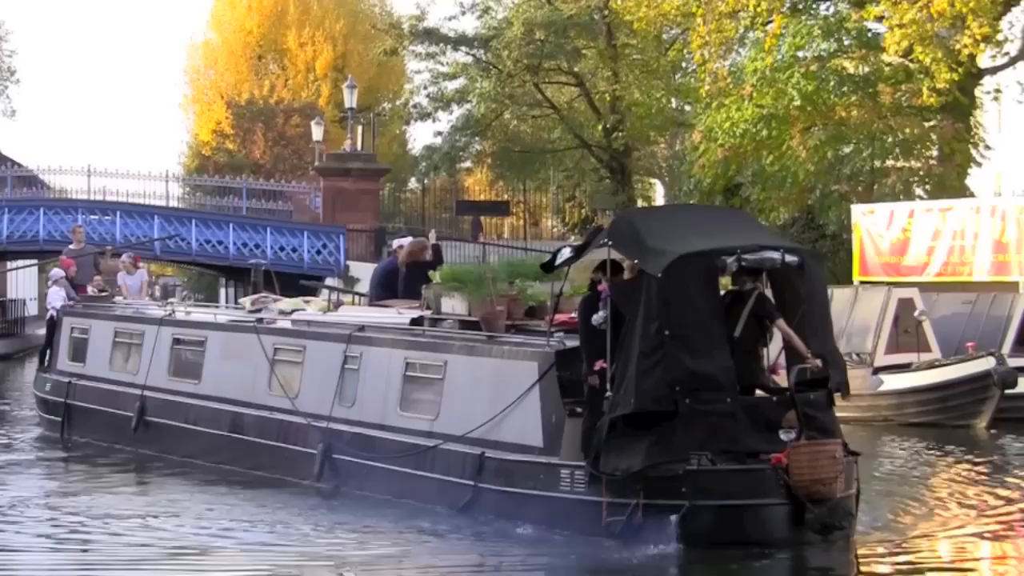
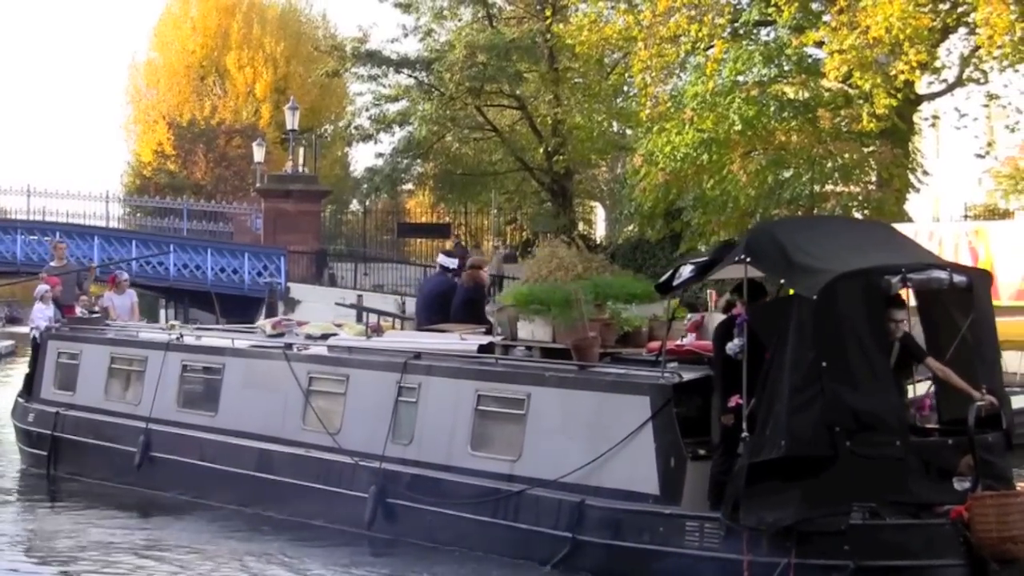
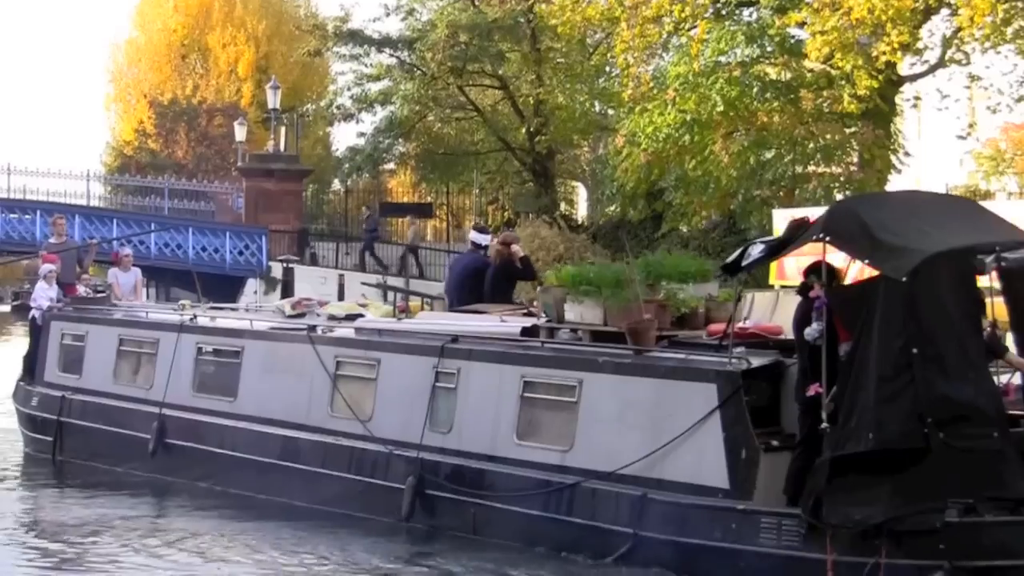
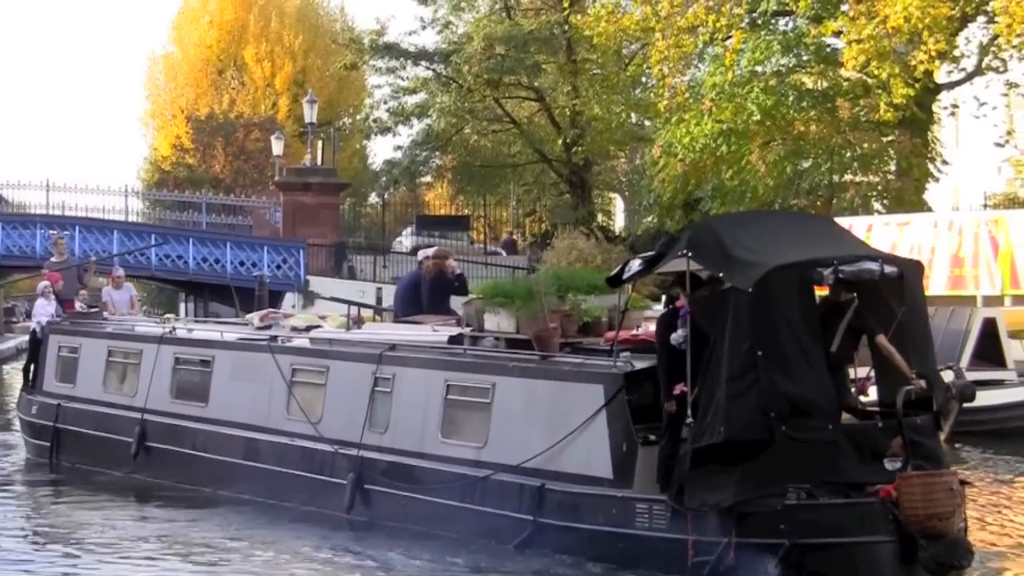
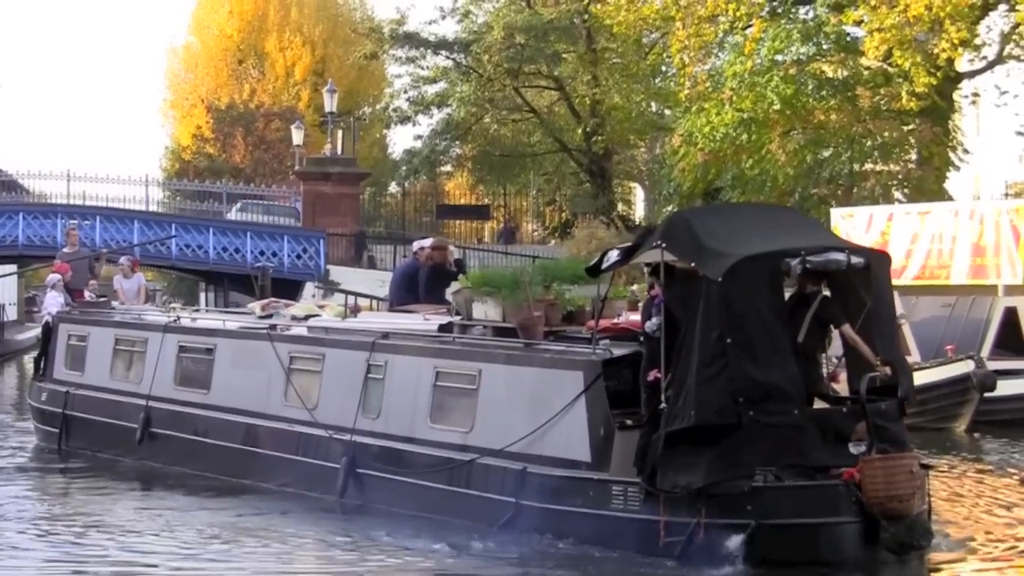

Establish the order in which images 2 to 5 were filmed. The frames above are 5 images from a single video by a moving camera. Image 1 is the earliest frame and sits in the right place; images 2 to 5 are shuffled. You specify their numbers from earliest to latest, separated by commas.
5, 4, 2, 3
